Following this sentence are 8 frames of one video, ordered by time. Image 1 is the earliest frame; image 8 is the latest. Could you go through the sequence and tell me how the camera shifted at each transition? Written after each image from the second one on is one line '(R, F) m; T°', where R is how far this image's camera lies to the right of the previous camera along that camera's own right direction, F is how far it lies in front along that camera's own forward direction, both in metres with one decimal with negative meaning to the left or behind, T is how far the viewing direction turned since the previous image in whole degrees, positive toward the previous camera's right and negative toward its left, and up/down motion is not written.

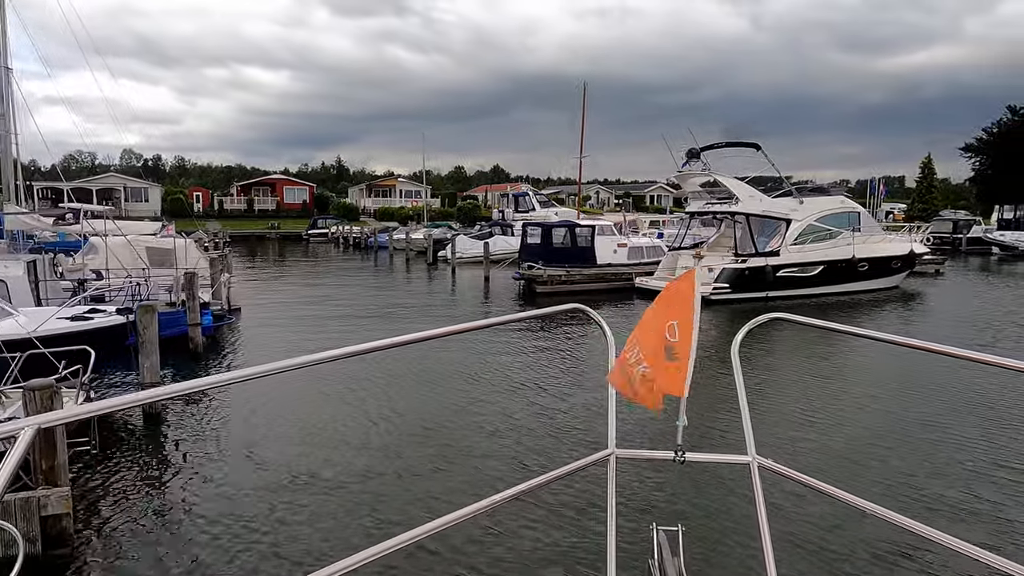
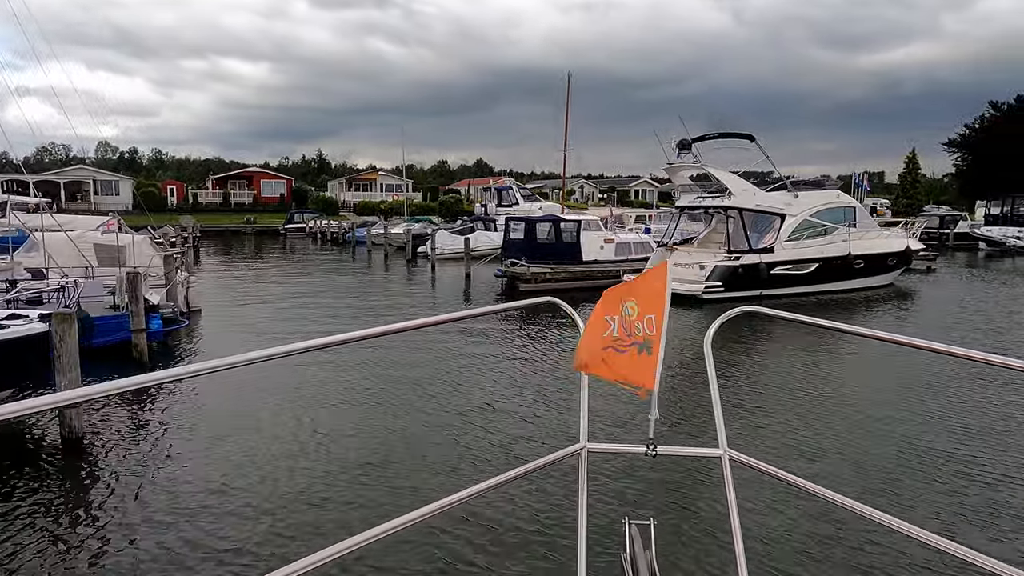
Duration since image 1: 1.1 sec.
(0.0, +0.7) m; +1°
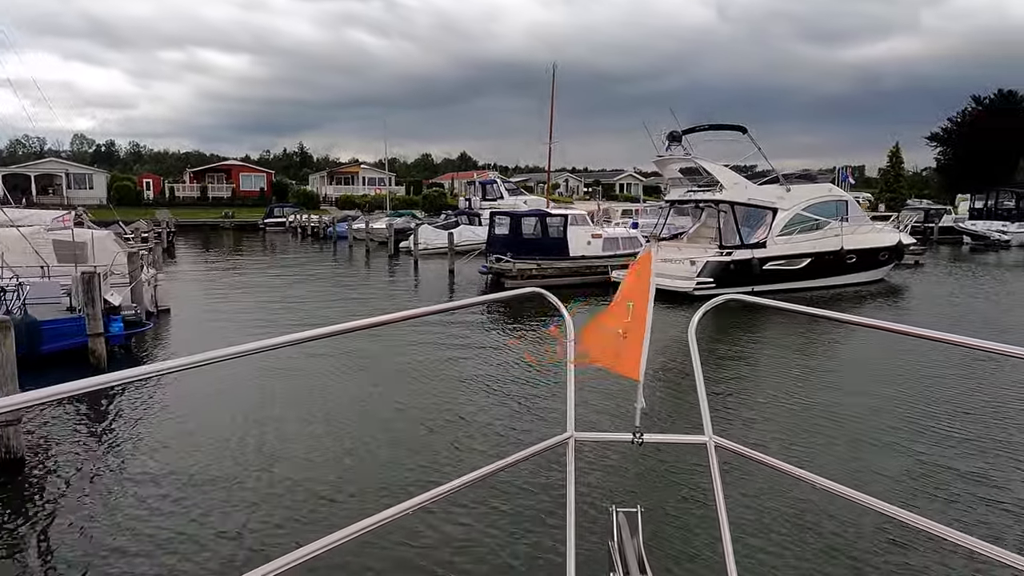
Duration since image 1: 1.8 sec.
(0.0, +0.4) m; +1°
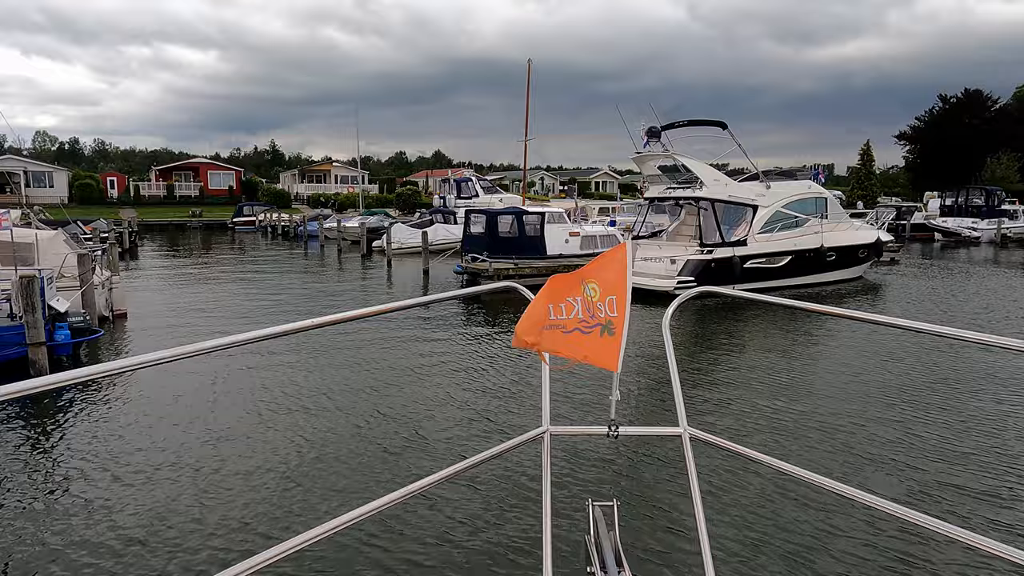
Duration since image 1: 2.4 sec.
(0.0, +0.4) m; +2°
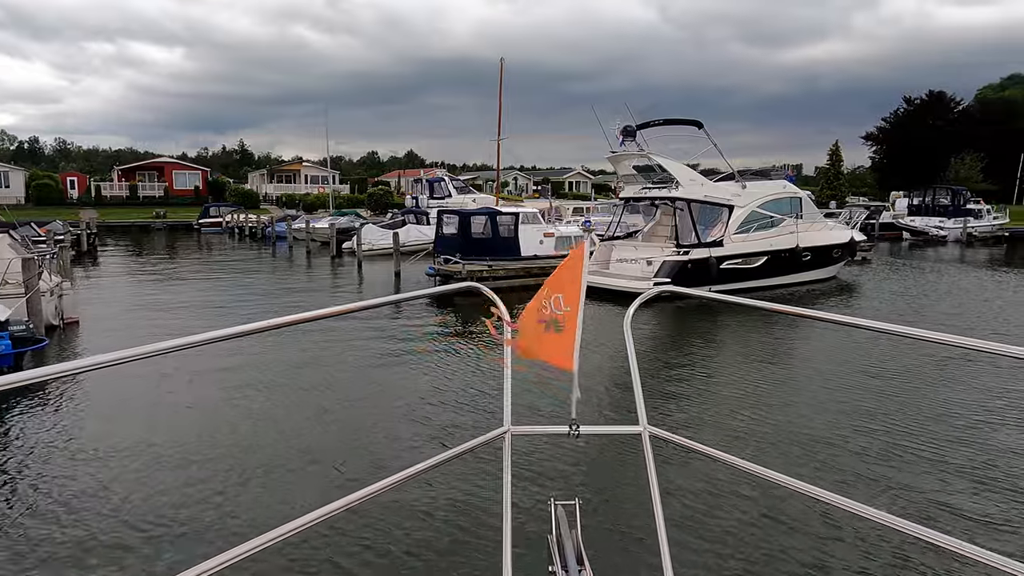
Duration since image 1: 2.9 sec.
(0.0, +0.3) m; +2°
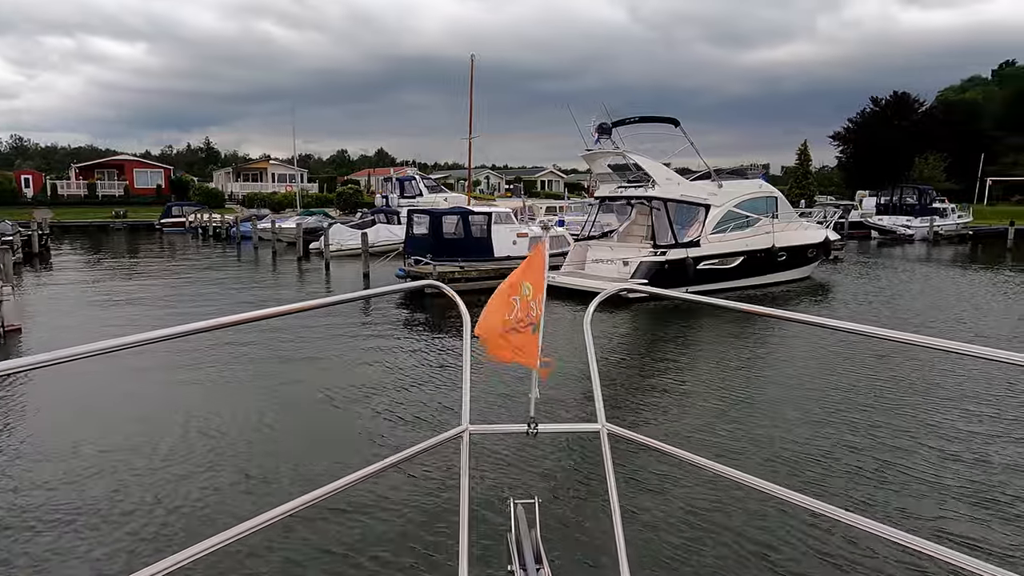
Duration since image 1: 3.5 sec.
(0.0, +0.4) m; +2°
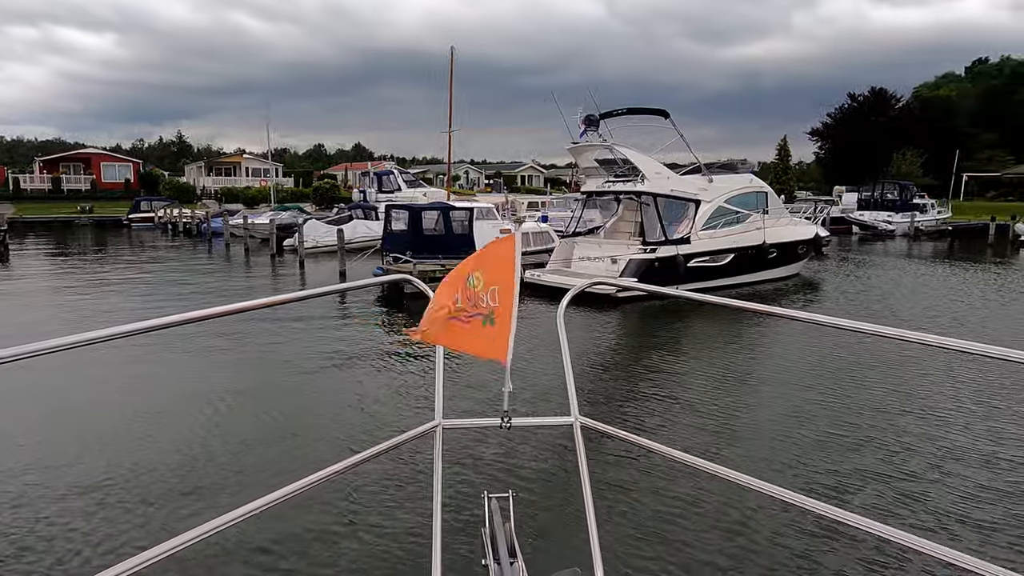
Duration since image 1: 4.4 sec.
(-0.1, +0.5) m; +2°
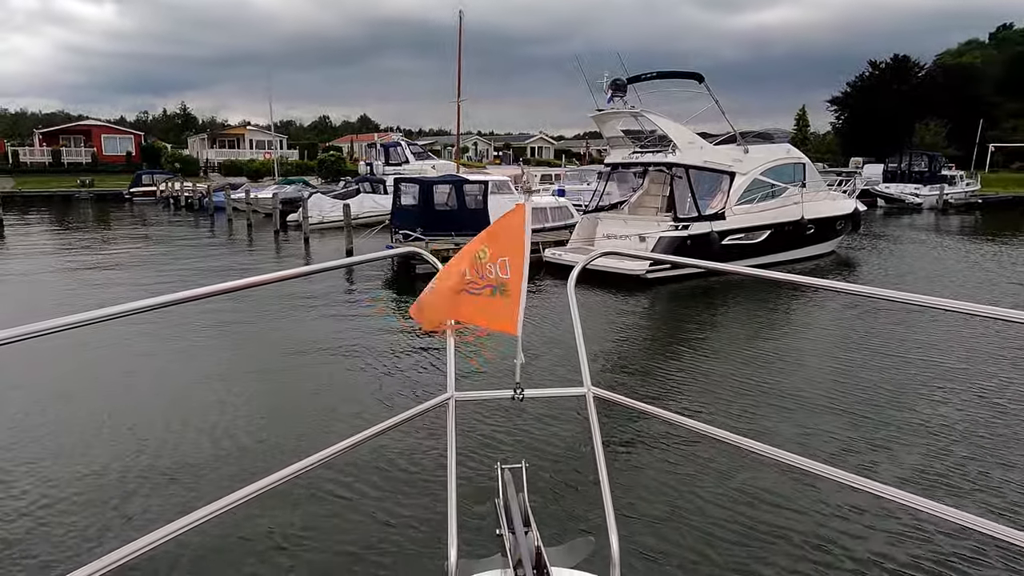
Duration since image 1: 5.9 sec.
(-0.2, +0.8) m; -1°
